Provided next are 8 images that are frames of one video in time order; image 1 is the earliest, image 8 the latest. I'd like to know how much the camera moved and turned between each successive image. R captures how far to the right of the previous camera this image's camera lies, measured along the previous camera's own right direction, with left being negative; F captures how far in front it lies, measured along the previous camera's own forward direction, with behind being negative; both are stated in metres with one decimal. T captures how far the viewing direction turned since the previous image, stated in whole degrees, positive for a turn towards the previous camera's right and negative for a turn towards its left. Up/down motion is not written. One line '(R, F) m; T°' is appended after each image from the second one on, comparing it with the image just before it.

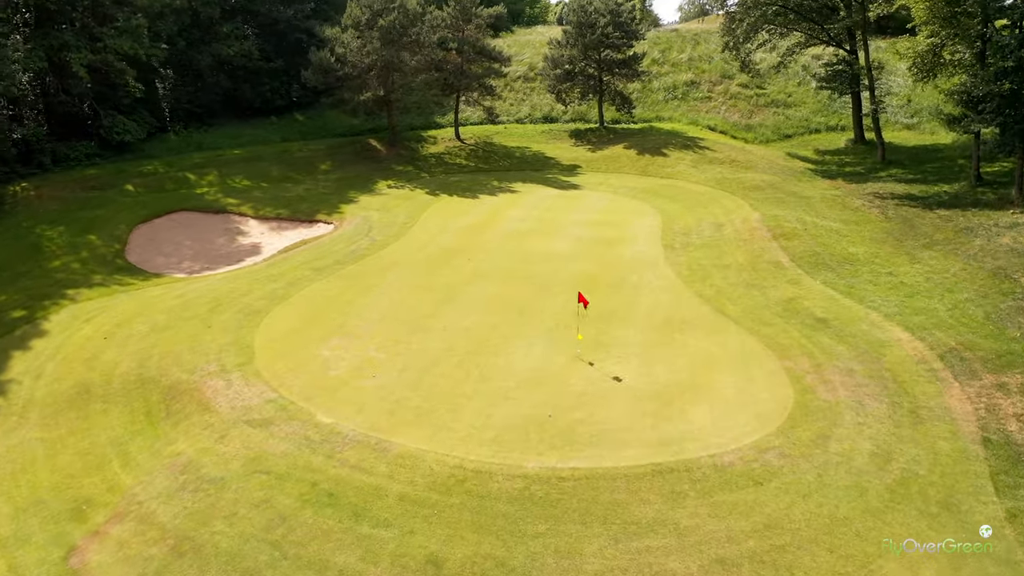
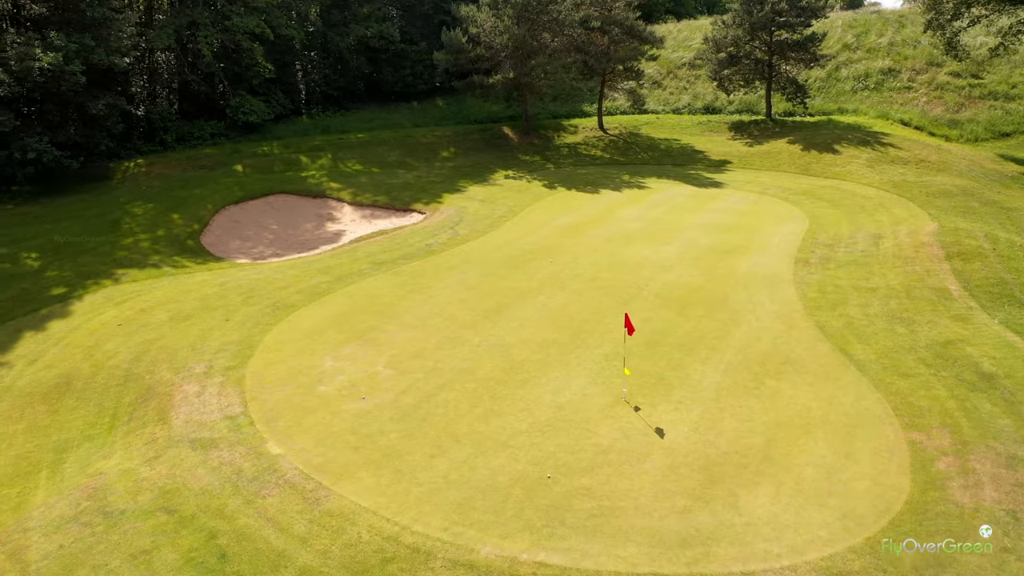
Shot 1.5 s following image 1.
(+2.6, +3.9) m; -14°
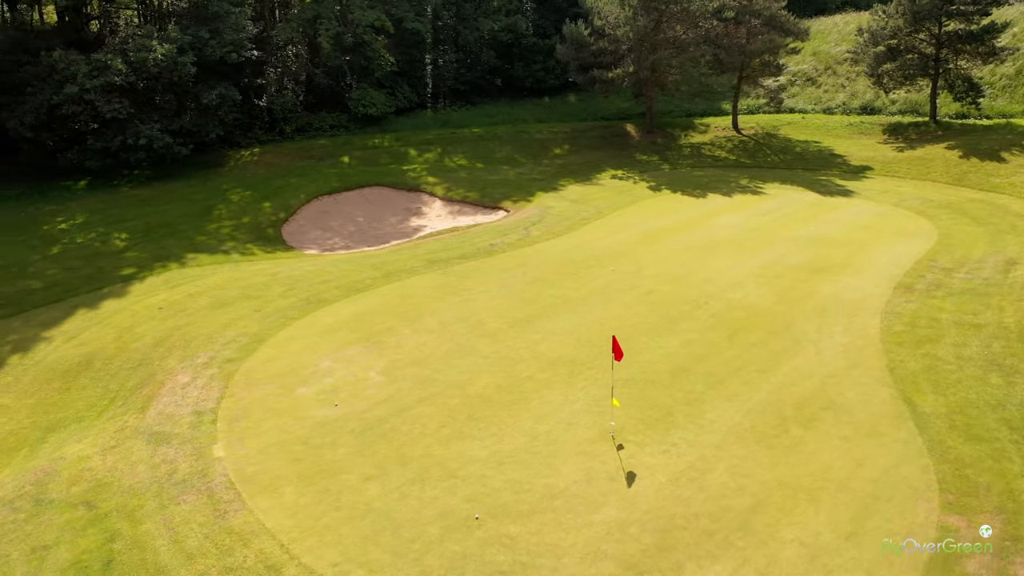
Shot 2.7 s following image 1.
(+2.8, +1.7) m; -12°
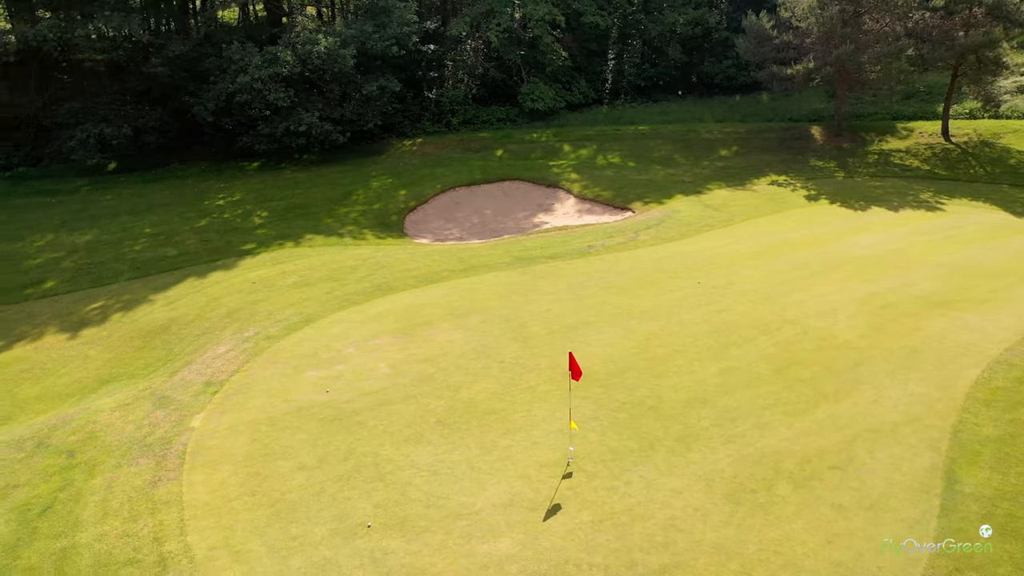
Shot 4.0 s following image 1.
(+3.6, +1.3) m; -17°
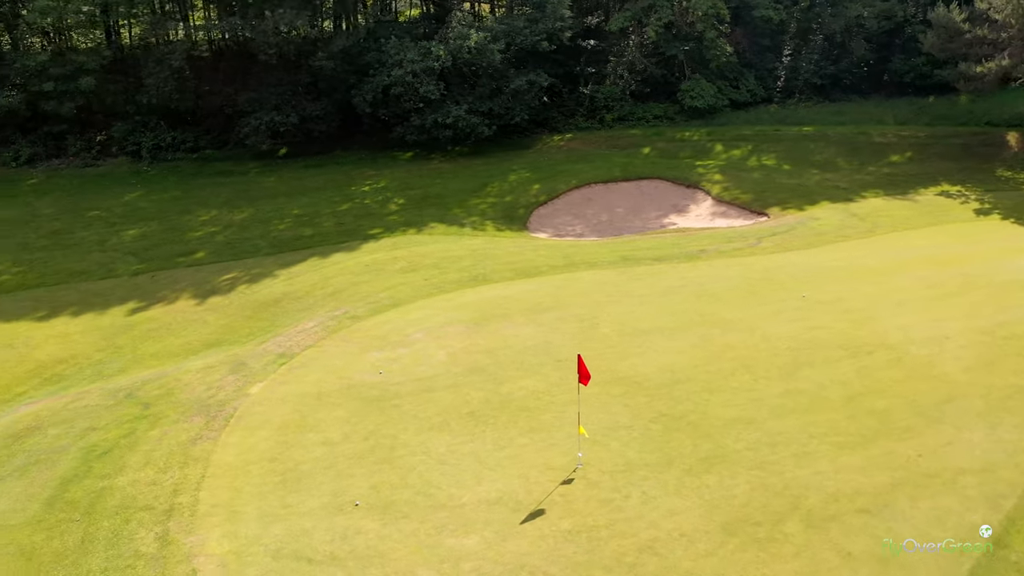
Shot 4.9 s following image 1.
(+2.2, +0.4) m; -14°
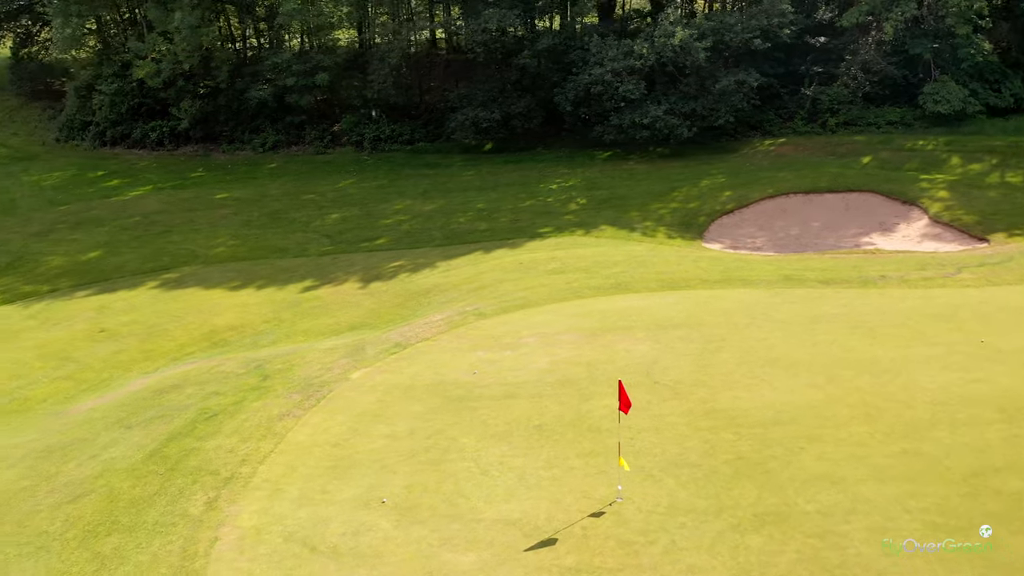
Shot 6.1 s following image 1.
(+2.3, +0.8) m; -18°
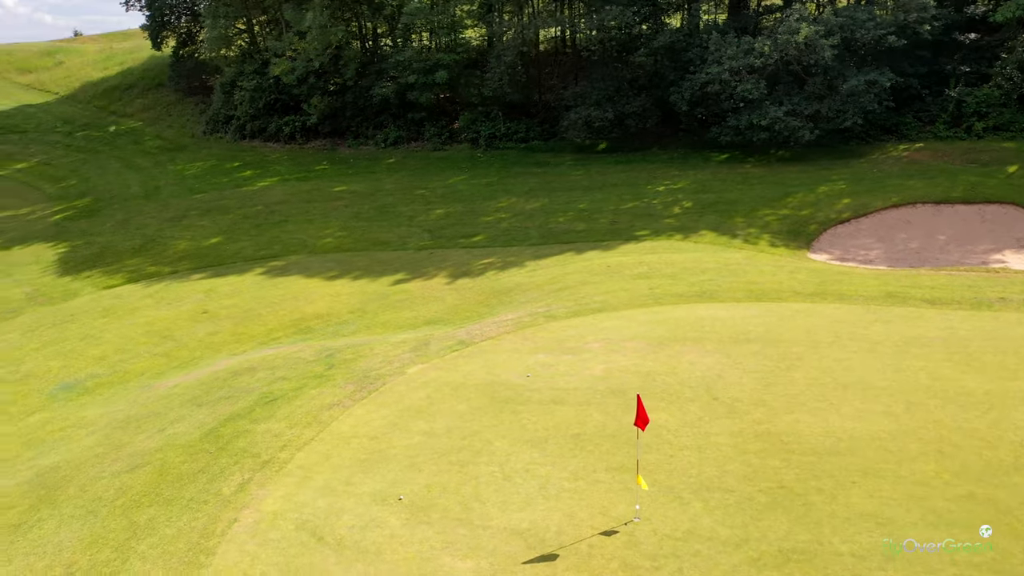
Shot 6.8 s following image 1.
(+1.3, +0.4) m; -10°
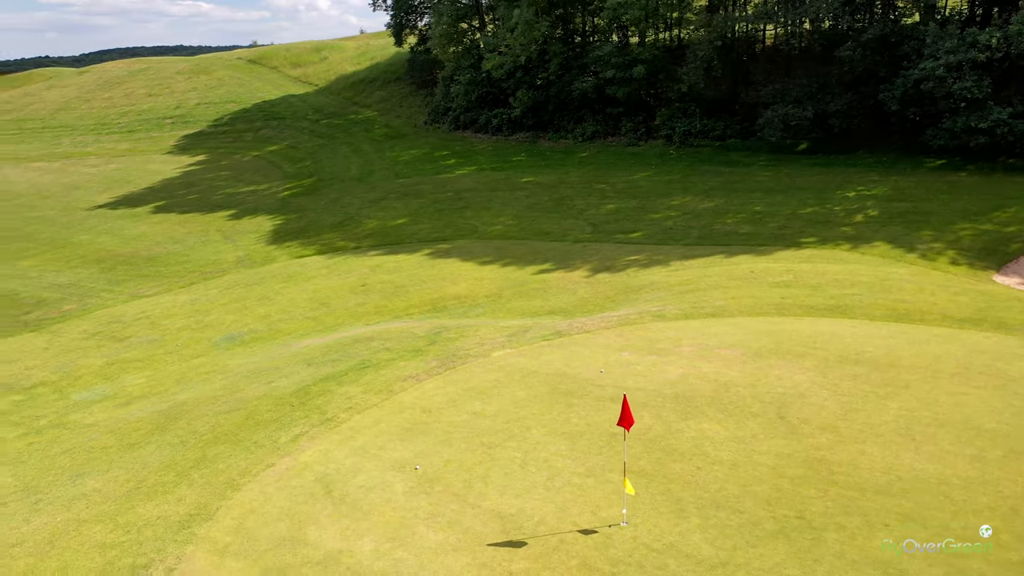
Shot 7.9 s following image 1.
(+2.6, +0.3) m; -17°
